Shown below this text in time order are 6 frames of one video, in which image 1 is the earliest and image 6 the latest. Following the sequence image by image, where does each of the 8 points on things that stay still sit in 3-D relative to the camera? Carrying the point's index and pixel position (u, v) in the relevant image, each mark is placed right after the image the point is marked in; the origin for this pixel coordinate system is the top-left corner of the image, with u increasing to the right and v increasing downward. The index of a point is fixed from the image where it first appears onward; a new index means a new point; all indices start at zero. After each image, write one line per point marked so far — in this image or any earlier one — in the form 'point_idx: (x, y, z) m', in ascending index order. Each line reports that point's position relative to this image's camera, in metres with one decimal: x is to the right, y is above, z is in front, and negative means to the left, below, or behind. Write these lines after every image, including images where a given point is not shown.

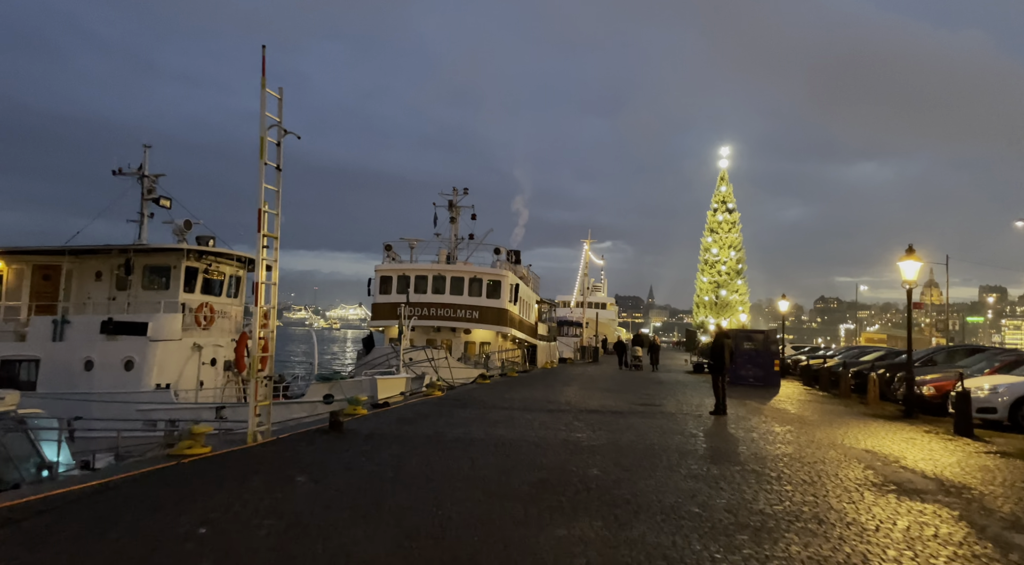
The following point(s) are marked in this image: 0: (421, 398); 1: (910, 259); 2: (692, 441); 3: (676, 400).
0: (-1.9, -2.4, +15.8) m
1: (+7.8, +0.5, +14.8) m
2: (+2.5, -2.2, +10.3) m
3: (+3.8, -2.7, +17.3) m
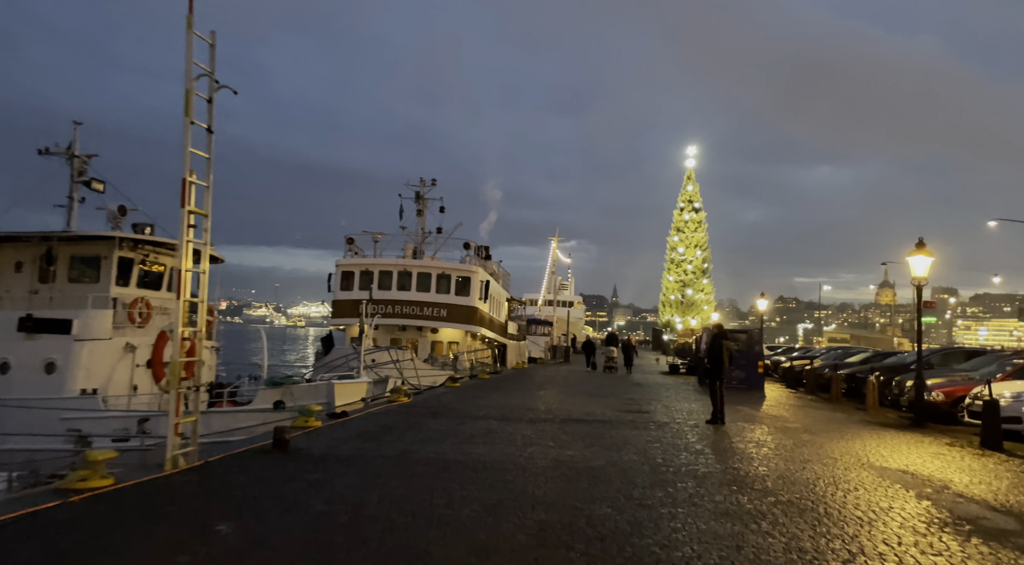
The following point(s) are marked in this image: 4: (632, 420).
0: (-2.4, -2.3, +14.1) m
1: (+7.4, +0.5, +13.6) m
2: (+2.2, -2.1, +8.9) m
3: (+3.3, -2.6, +16.0) m
4: (+2.1, -2.4, +12.9) m
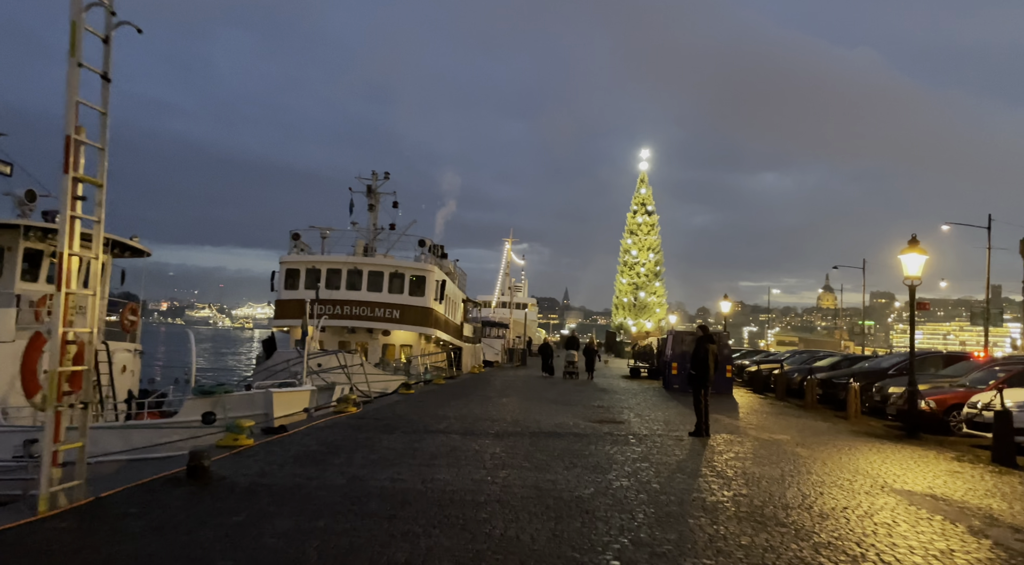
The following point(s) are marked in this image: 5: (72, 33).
0: (-3.0, -2.2, +12.6) m
1: (+6.8, +0.5, +12.7) m
2: (+1.9, -2.0, +7.7) m
3: (+2.5, -2.6, +14.8) m
4: (+1.5, -2.3, +11.6) m
5: (-3.3, +1.9, +5.7) m
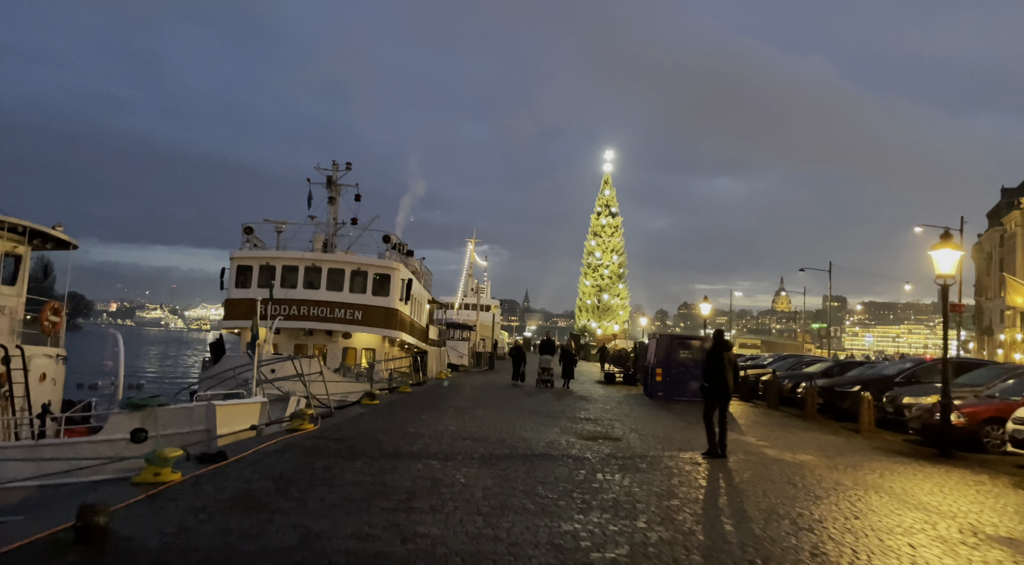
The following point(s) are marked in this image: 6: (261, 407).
0: (-3.3, -2.2, +10.7) m
1: (+6.6, +0.5, +11.4) m
2: (+2.0, -2.0, +6.1) m
3: (+2.1, -2.6, +13.2) m
4: (+1.3, -2.3, +10.0) m
5: (-3.2, +2.0, +3.8) m
6: (-4.3, -2.2, +13.0) m
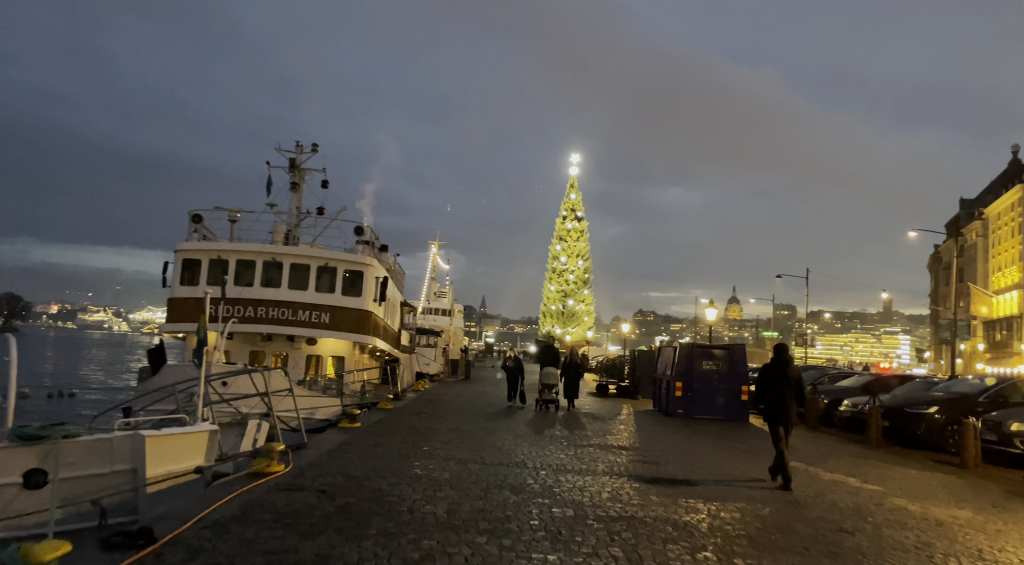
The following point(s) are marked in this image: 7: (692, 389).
0: (-2.7, -2.0, +7.5) m
1: (+7.1, +0.6, +8.8) m
2: (+2.8, -1.9, +3.2) m
3: (+2.5, -2.5, +10.3) m
4: (+1.9, -2.2, +7.1) m
5: (-2.2, +2.2, +0.7) m
6: (-3.9, -2.0, +9.7) m
7: (+4.3, -2.5, +18.0) m
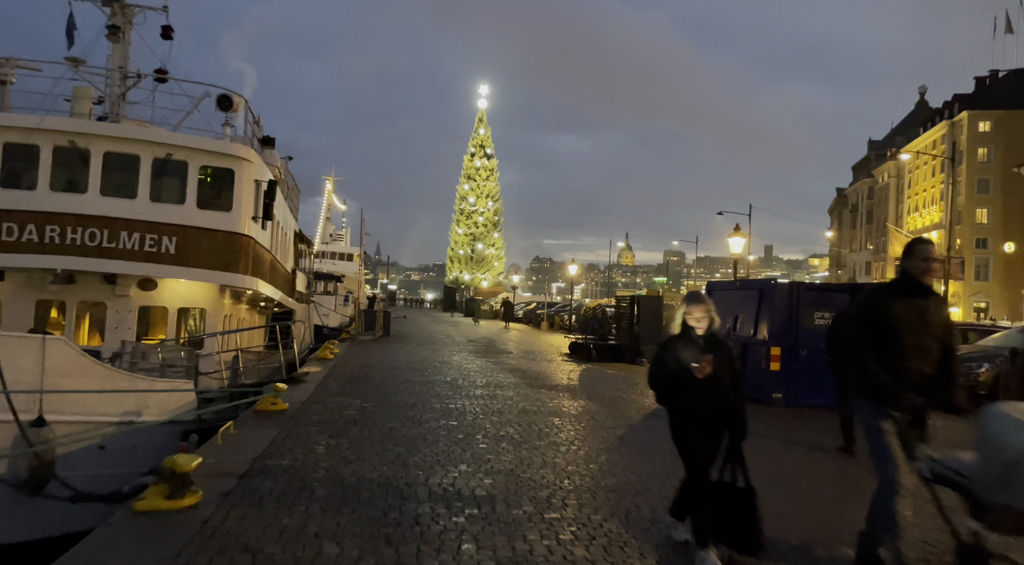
0: (-1.4, -1.3, -0.4) m
1: (+8.2, +1.5, +2.0) m
2: (+4.7, -1.4, -3.9) m
3: (+3.4, -1.5, +3.1) m
4: (+3.3, -1.4, -0.2) m
5: (+0.1, +2.4, -7.3) m
6: (-2.9, -1.1, +1.6) m
7: (+4.1, -1.0, +11.0) m
